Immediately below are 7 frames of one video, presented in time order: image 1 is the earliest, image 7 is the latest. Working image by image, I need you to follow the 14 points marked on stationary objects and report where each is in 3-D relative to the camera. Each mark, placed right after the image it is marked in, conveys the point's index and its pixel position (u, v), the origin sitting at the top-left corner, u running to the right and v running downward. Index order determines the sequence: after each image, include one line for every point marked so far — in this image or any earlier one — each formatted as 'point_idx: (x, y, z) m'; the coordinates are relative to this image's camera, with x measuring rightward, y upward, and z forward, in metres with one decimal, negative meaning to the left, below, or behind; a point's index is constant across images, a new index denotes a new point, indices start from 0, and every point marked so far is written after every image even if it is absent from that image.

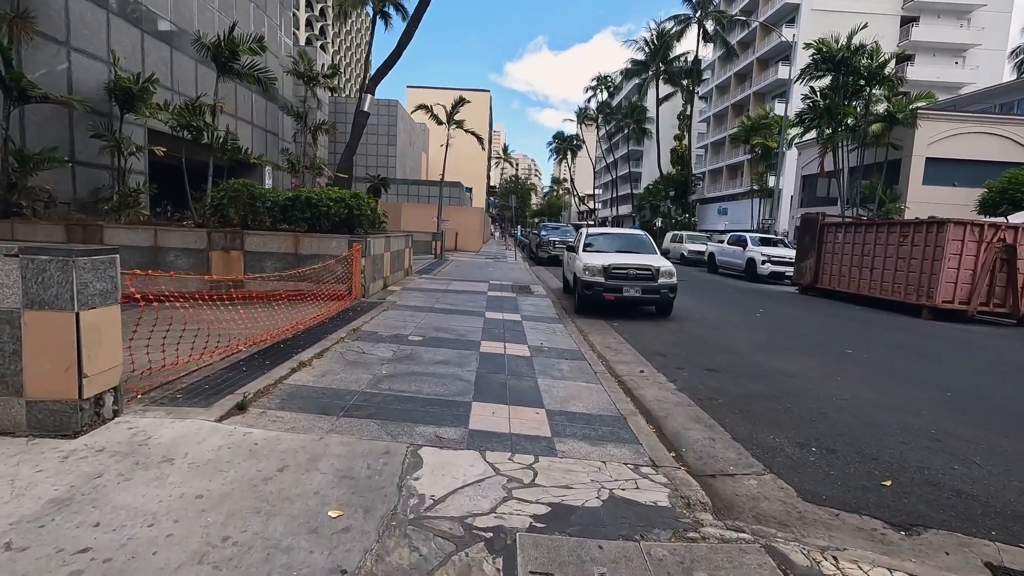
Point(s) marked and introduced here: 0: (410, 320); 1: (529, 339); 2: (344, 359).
0: (-1.7, -0.5, +9.0) m
1: (+0.3, -0.8, +8.4) m
2: (-1.9, -0.8, +6.1) m
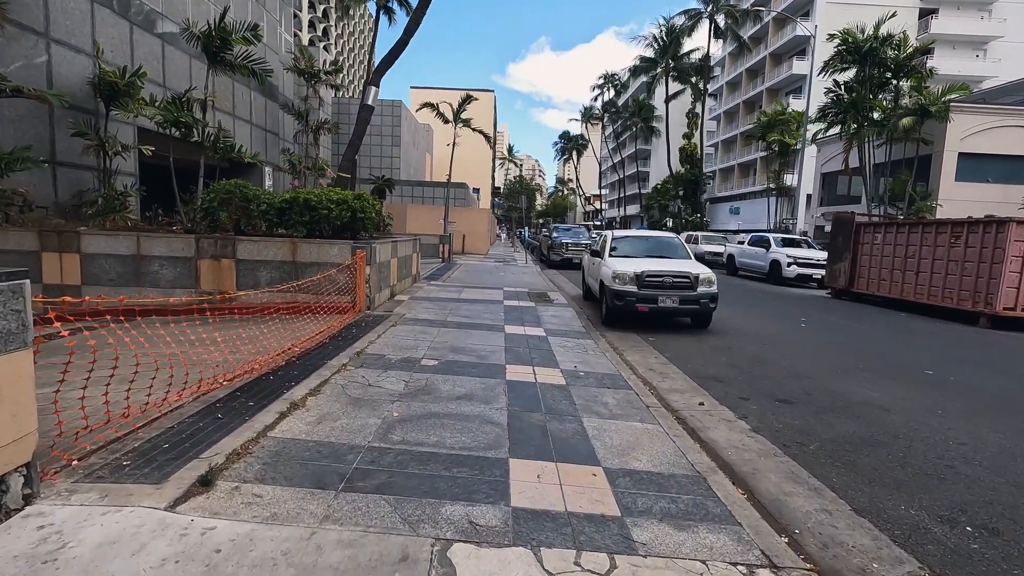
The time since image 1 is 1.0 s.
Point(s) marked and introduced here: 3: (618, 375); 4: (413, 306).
0: (-1.3, -0.7, +7.9) m
1: (+0.7, -1.0, +7.2) m
2: (-1.5, -1.0, +5.0) m
3: (+1.3, -1.1, +6.8) m
4: (-2.0, -0.4, +10.8) m
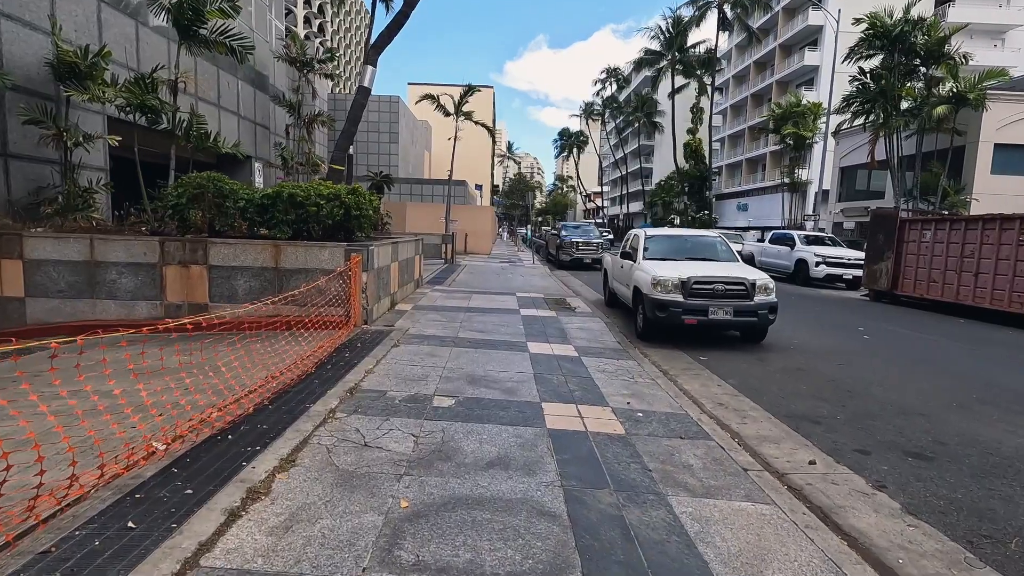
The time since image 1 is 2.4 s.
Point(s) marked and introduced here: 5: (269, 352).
0: (-1.0, -0.9, +6.4) m
1: (+1.0, -1.1, +5.8) m
2: (-1.2, -1.2, +3.5) m
3: (+1.7, -1.3, +5.3) m
4: (-1.7, -0.5, +9.4) m
5: (-3.0, -0.8, +6.6) m
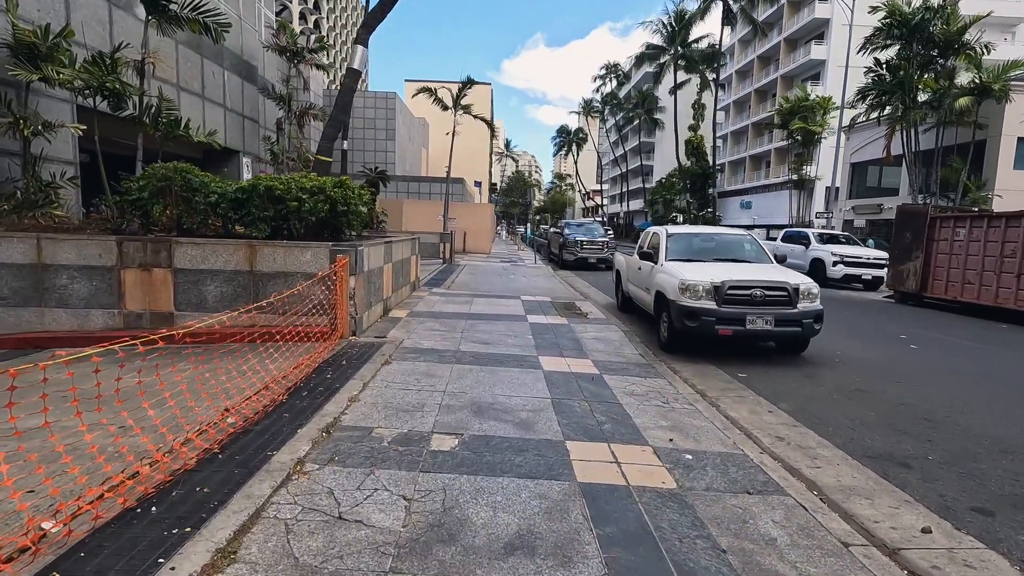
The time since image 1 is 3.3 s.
0: (-0.8, -1.0, +5.4) m
1: (+1.2, -1.2, +4.7) m
2: (-1.0, -1.3, +2.4) m
3: (+1.8, -1.3, +4.3) m
4: (-1.5, -0.6, +8.3) m
5: (-2.9, -0.9, +5.6) m
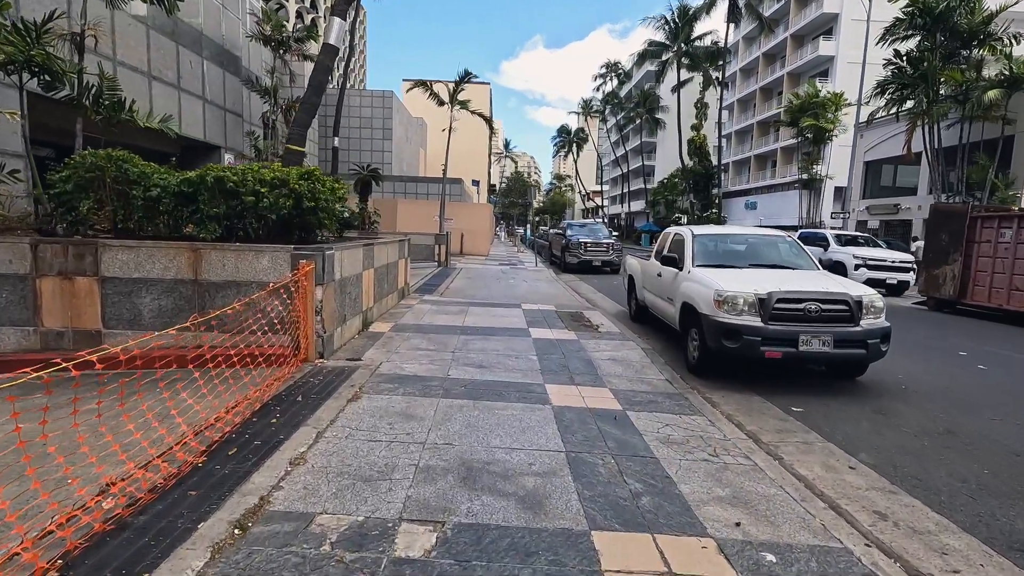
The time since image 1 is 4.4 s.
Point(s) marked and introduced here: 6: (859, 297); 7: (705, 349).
0: (-0.8, -1.1, +4.1) m
1: (+1.2, -1.4, +3.4) m
2: (-1.0, -1.4, +1.2) m
3: (+1.8, -1.5, +3.0) m
4: (-1.5, -0.8, +7.0) m
5: (-2.9, -1.0, +4.3) m
6: (+3.8, -0.1, +5.9) m
7: (+2.3, -0.7, +6.3) m
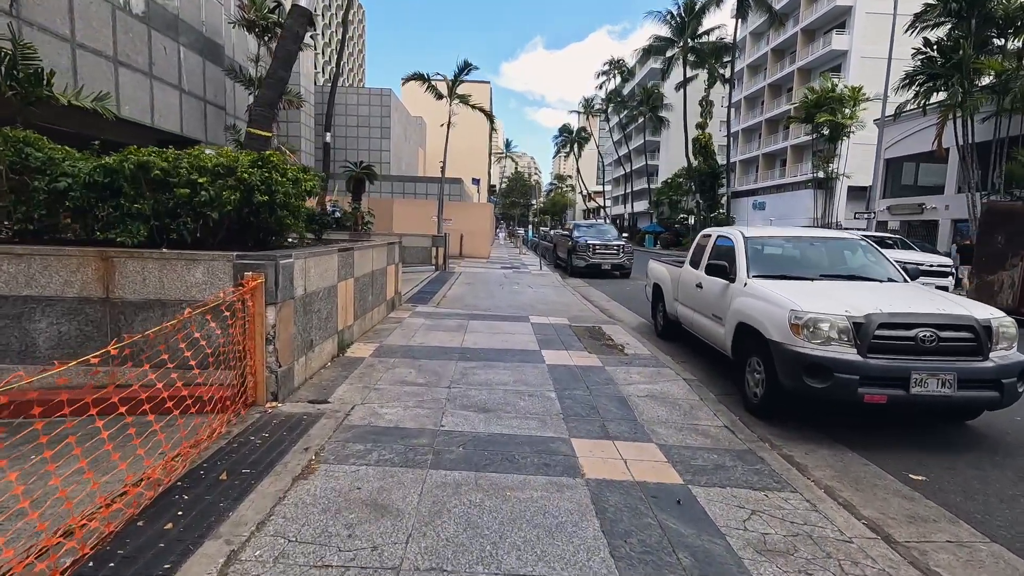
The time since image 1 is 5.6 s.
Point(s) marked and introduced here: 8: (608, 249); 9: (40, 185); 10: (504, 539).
0: (-0.7, -1.3, +2.6) m
1: (+1.3, -1.5, +2.0) m
2: (-0.9, -1.6, -0.3) m
3: (+2.0, -1.7, +1.5) m
4: (-1.4, -0.9, +5.6) m
5: (-2.7, -1.2, +2.8) m
6: (+4.0, -0.3, +4.5) m
7: (+2.4, -0.9, +4.9) m
8: (+3.4, +1.4, +19.0) m
9: (-4.4, +1.0, +5.1) m
10: (0.0, -1.3, +2.9) m
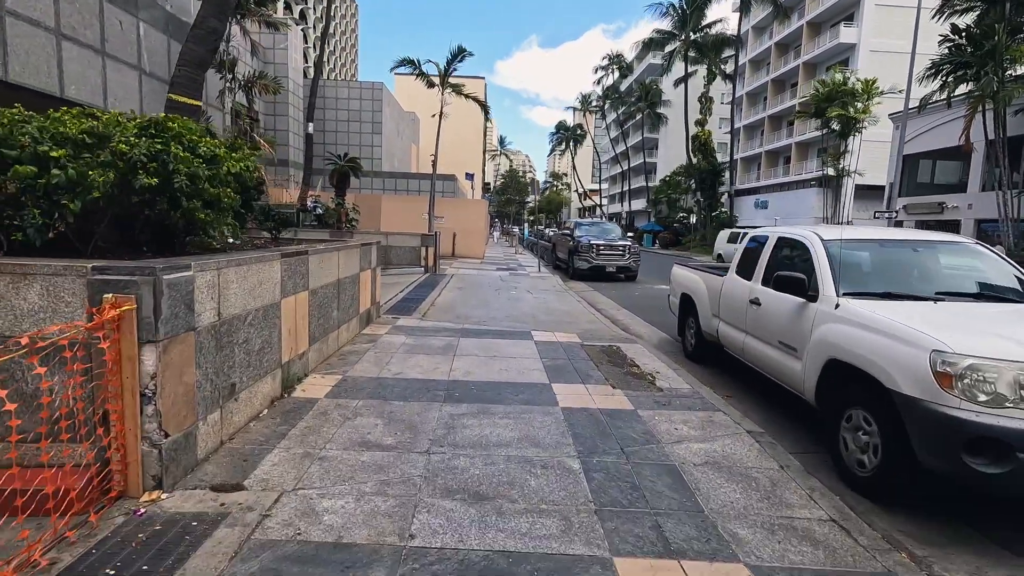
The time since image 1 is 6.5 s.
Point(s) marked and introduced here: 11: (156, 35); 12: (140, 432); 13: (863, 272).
0: (-0.6, -1.5, +1.0) m
1: (+1.4, -1.7, +0.4) m
2: (-0.8, -1.8, -1.9) m
3: (+2.0, -1.8, -0.1) m
4: (-1.4, -1.1, +3.9) m
5: (-2.7, -1.4, +1.2) m
6: (+4.0, -0.4, +2.9) m
7: (+2.4, -1.1, +3.3) m
8: (+3.3, +1.2, +17.4) m
9: (-4.4, +0.8, +3.4) m
10: (0.0, -1.5, +1.3) m
11: (-10.3, +7.3, +15.4) m
12: (-2.1, -0.8, +3.1) m
13: (+3.0, +0.1, +4.7) m
